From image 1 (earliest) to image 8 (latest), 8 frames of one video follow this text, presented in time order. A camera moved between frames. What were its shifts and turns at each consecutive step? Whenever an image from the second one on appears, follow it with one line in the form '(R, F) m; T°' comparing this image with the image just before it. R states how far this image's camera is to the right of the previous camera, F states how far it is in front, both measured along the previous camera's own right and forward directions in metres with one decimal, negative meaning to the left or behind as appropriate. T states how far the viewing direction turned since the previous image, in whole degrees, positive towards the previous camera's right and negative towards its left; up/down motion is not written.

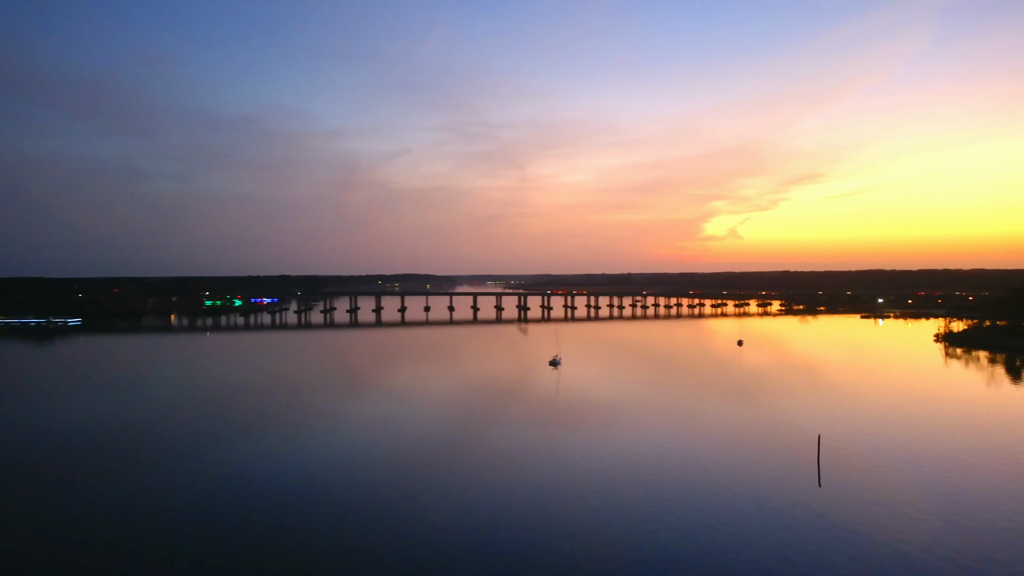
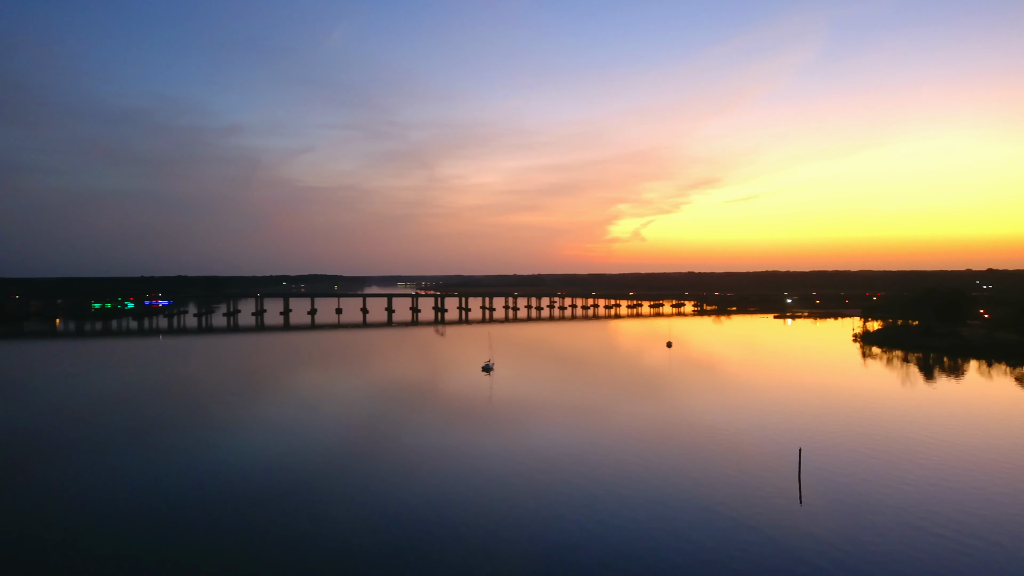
(-0.2, +0.5) m; +7°
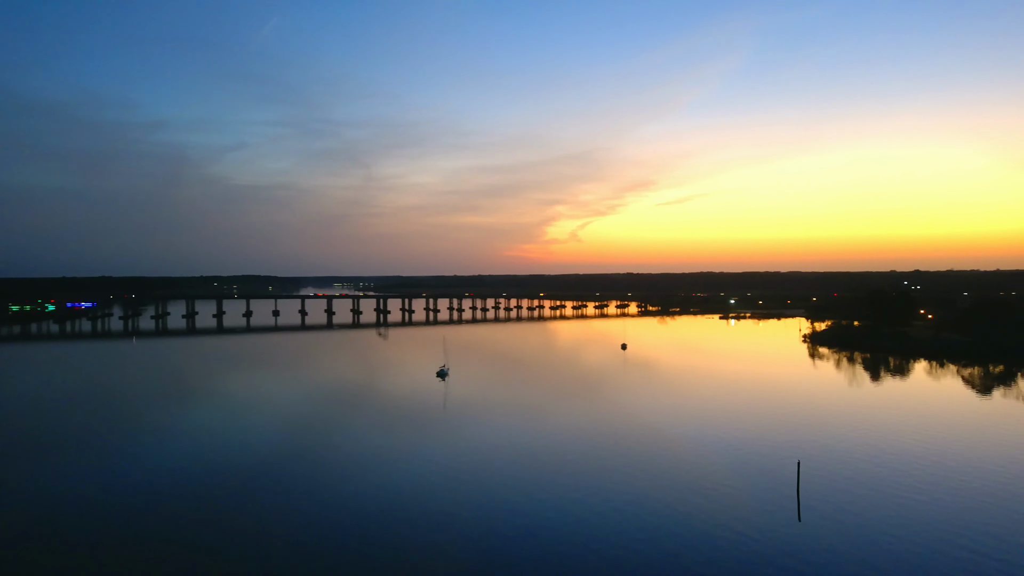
(-0.2, +0.3) m; +5°
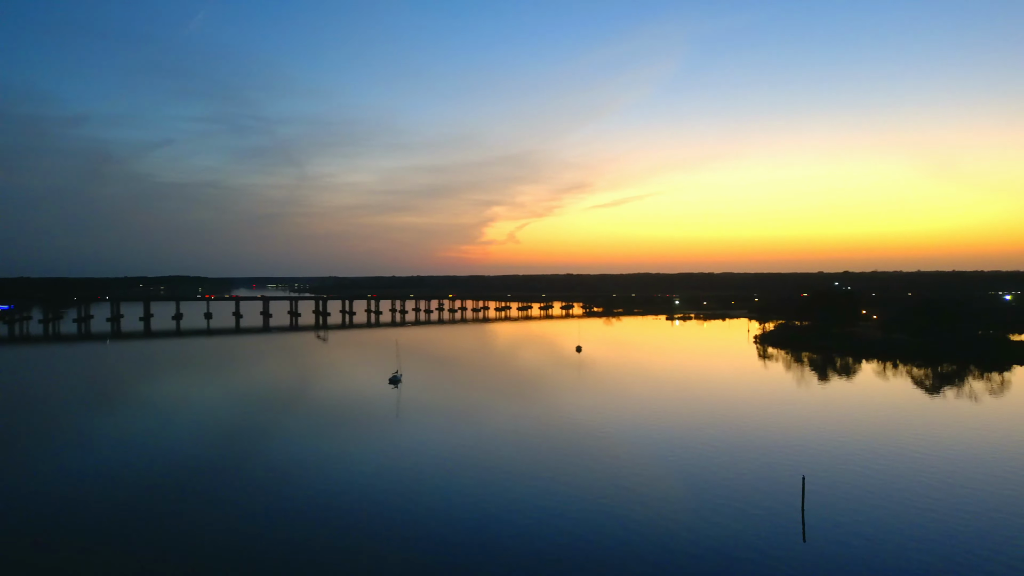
(-0.2, +0.3) m; +5°
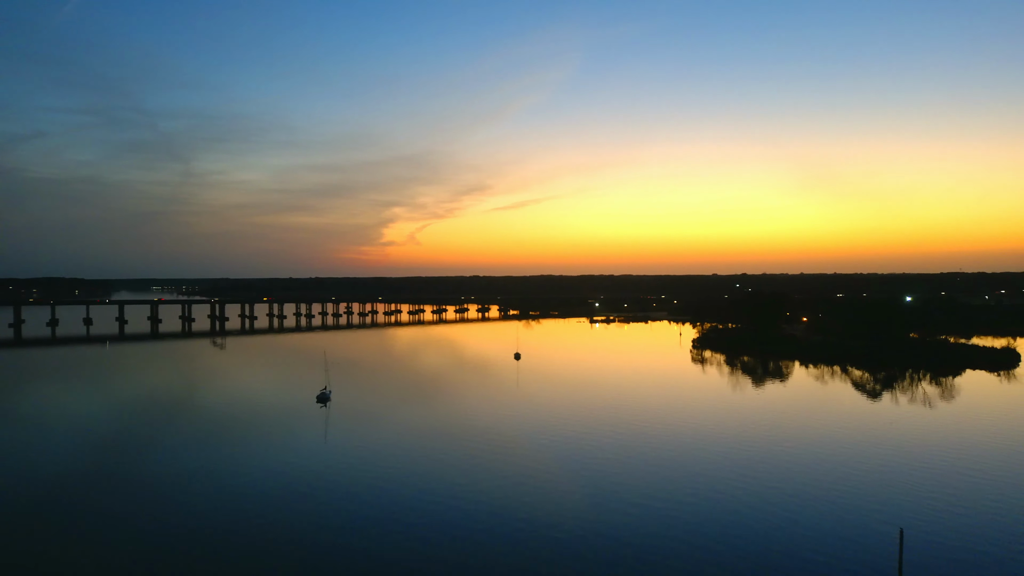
(-0.4, +0.8) m; +7°
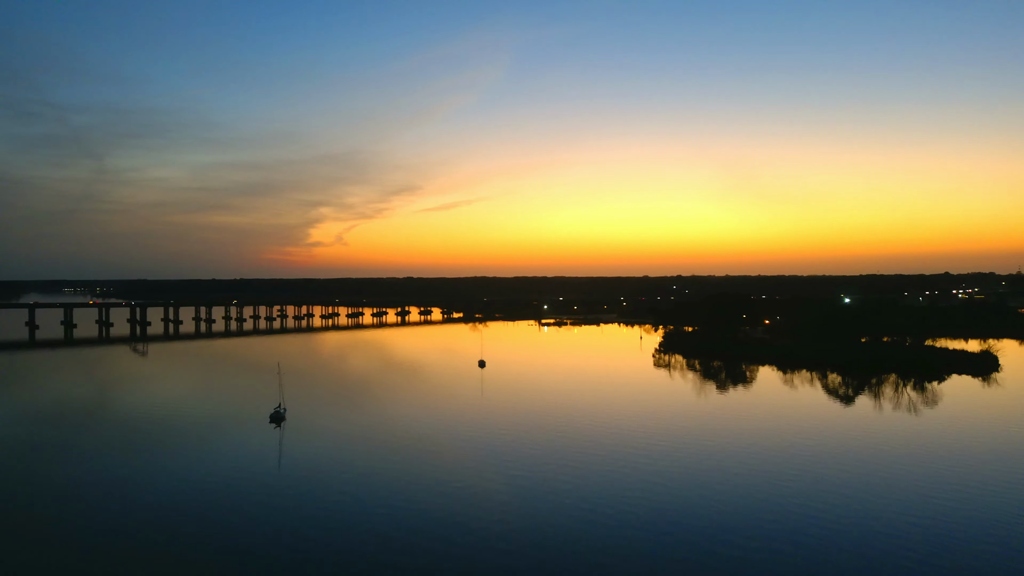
(-0.4, +0.6) m; +5°
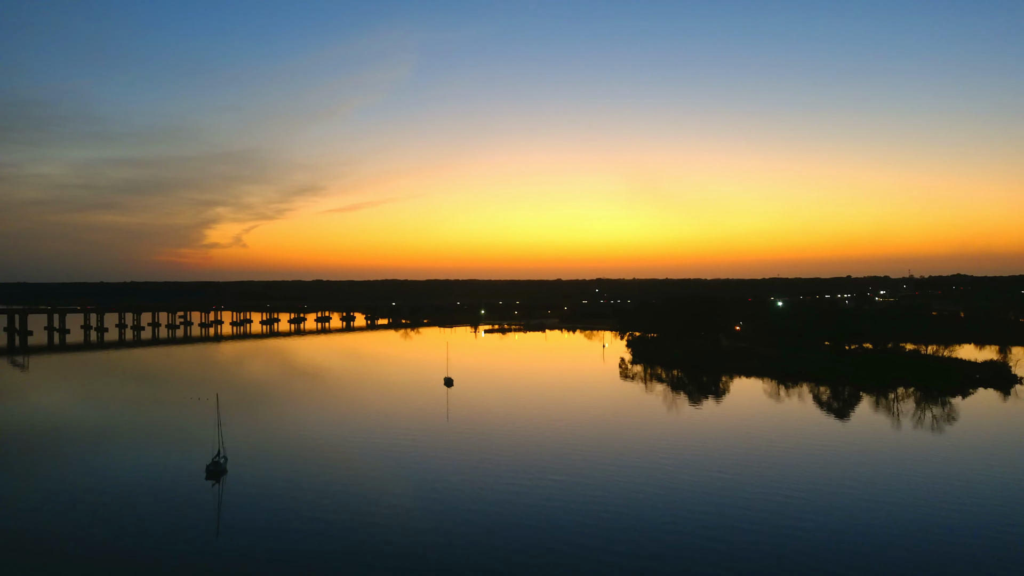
(-0.7, +1.2) m; +7°
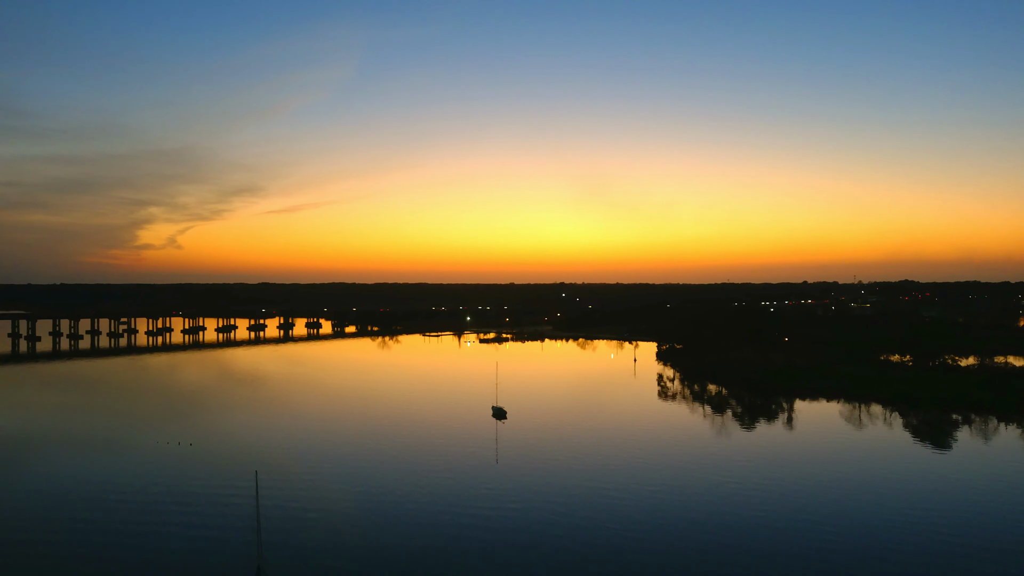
(-1.0, +1.5) m; +4°
